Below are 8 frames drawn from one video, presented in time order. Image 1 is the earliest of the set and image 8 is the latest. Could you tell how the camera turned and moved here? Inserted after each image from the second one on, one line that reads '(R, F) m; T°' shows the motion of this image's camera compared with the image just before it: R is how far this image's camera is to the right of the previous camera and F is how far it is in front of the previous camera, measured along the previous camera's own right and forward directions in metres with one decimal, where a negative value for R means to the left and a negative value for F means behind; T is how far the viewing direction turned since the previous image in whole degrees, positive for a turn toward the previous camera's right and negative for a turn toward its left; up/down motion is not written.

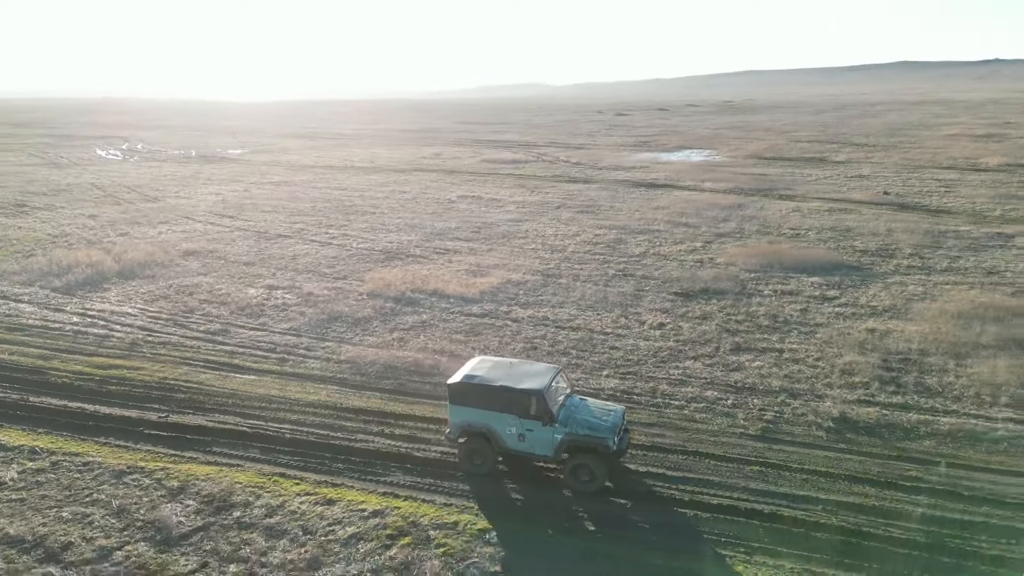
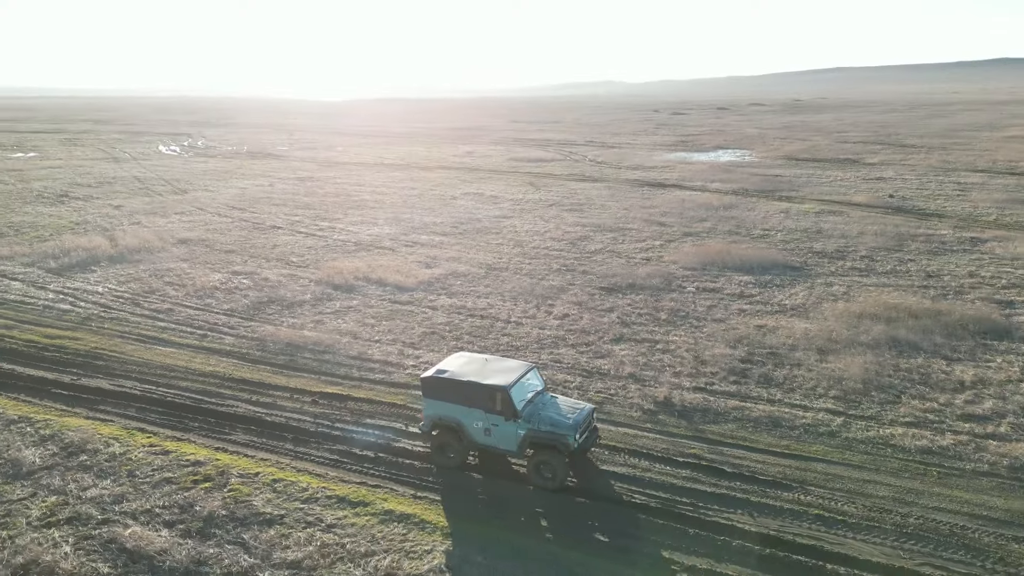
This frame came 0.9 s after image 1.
(+4.5, -1.1) m; -5°
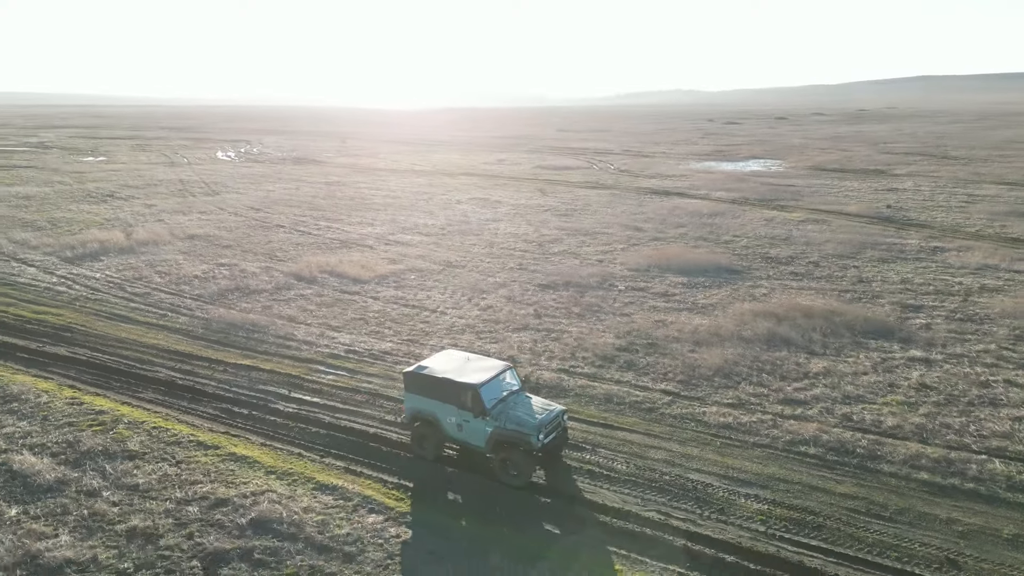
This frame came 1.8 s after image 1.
(+4.3, -1.7) m; -5°
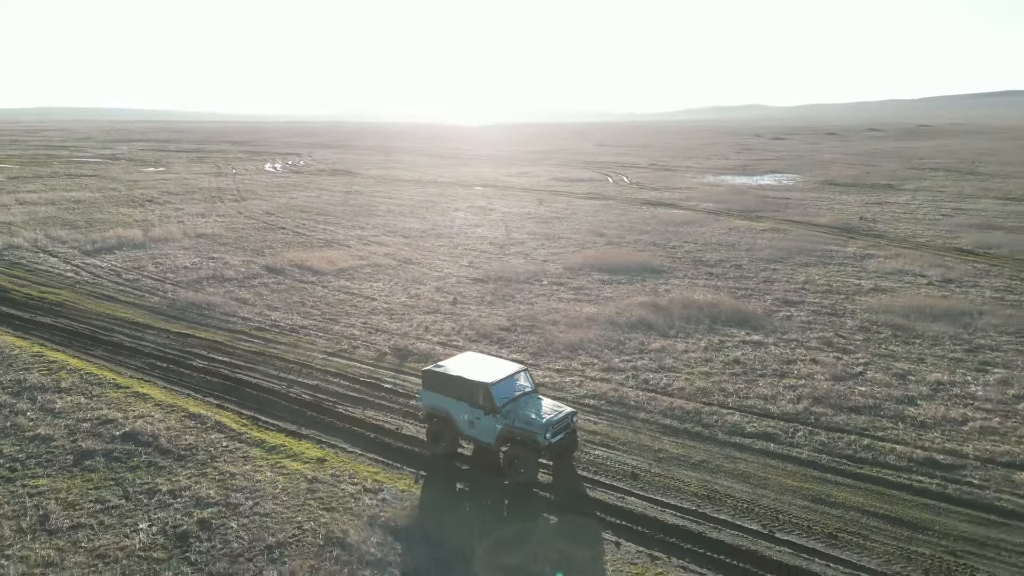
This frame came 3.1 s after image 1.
(+4.8, -2.8) m; -5°
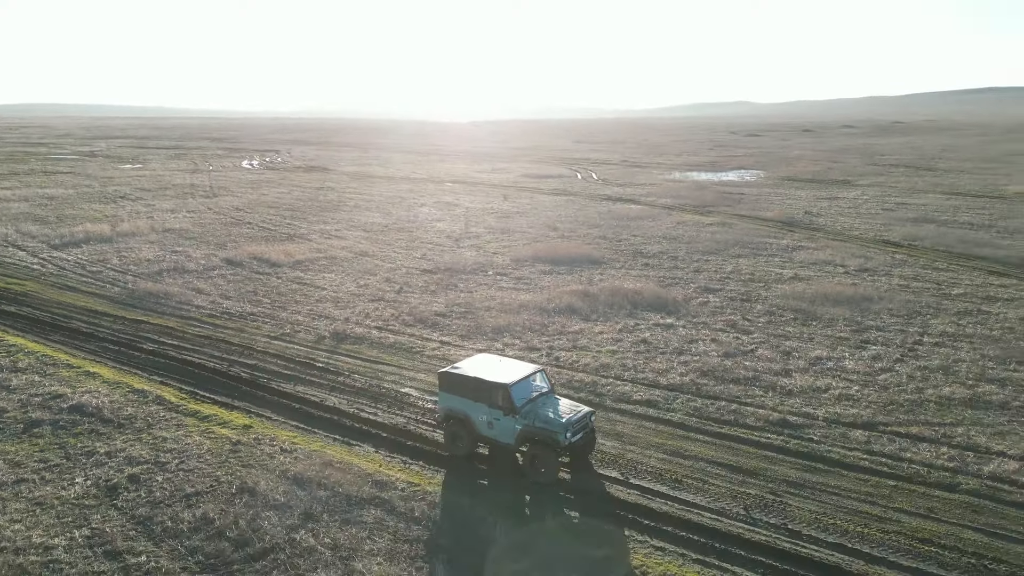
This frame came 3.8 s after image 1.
(+1.6, -1.6) m; +1°
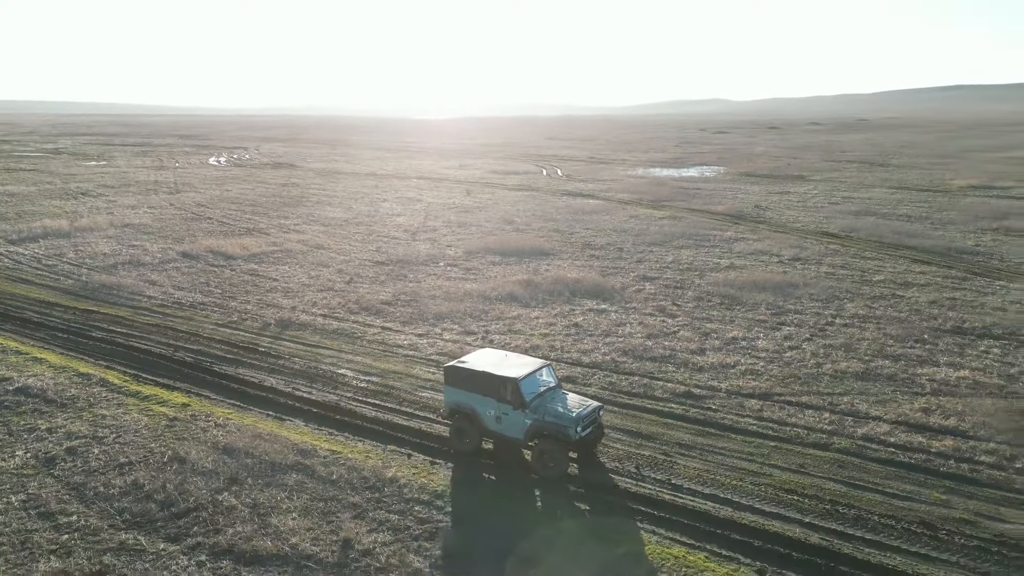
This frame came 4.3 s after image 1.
(+1.1, -1.0) m; +2°
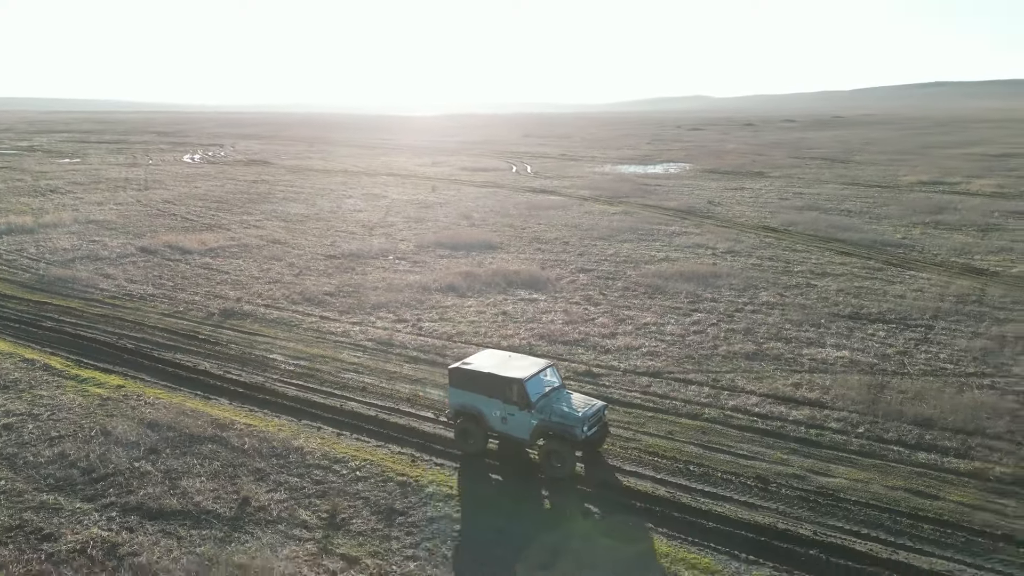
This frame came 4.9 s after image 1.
(+1.7, -1.3) m; +1°
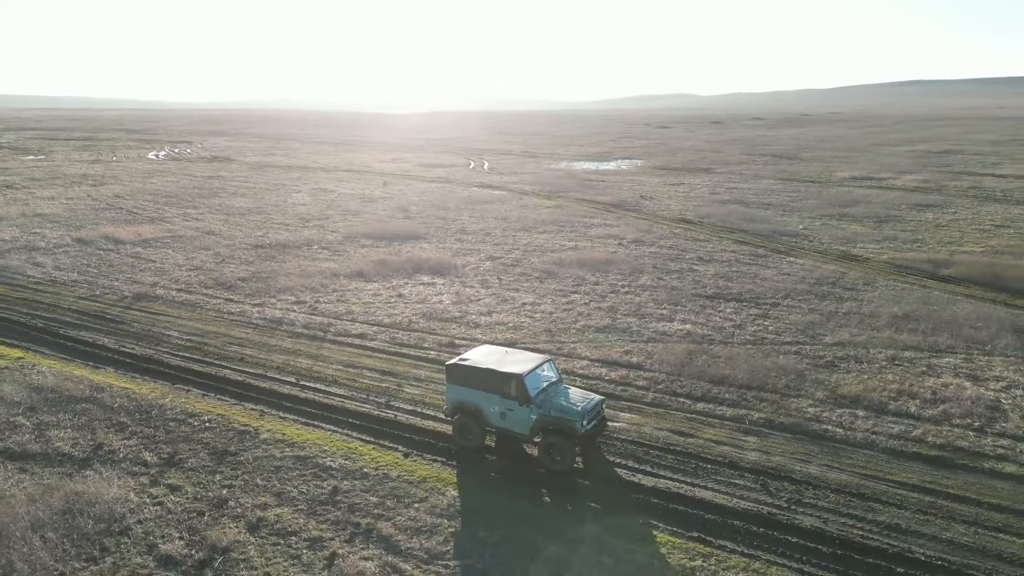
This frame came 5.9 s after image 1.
(+3.0, -1.9) m; +1°
